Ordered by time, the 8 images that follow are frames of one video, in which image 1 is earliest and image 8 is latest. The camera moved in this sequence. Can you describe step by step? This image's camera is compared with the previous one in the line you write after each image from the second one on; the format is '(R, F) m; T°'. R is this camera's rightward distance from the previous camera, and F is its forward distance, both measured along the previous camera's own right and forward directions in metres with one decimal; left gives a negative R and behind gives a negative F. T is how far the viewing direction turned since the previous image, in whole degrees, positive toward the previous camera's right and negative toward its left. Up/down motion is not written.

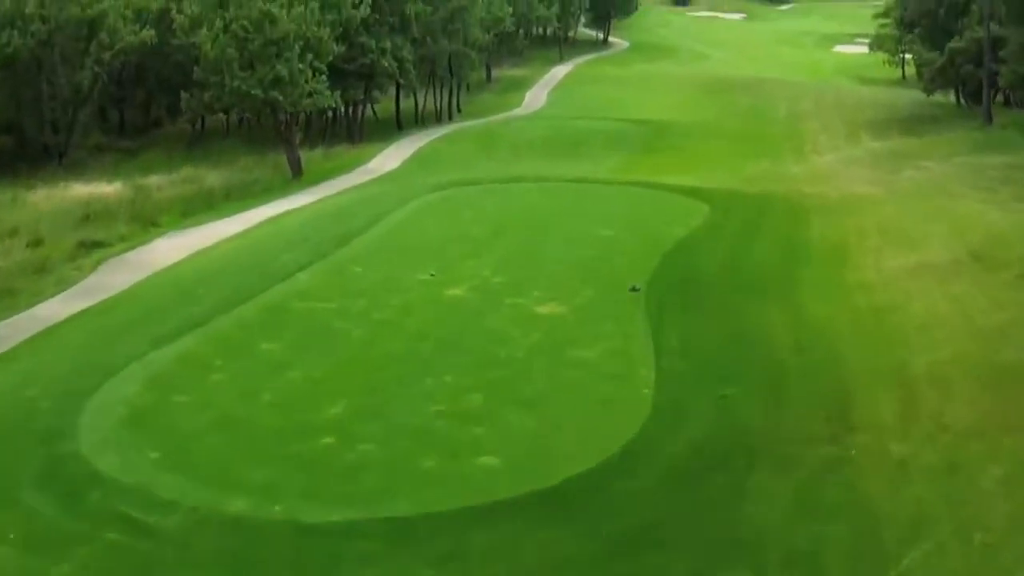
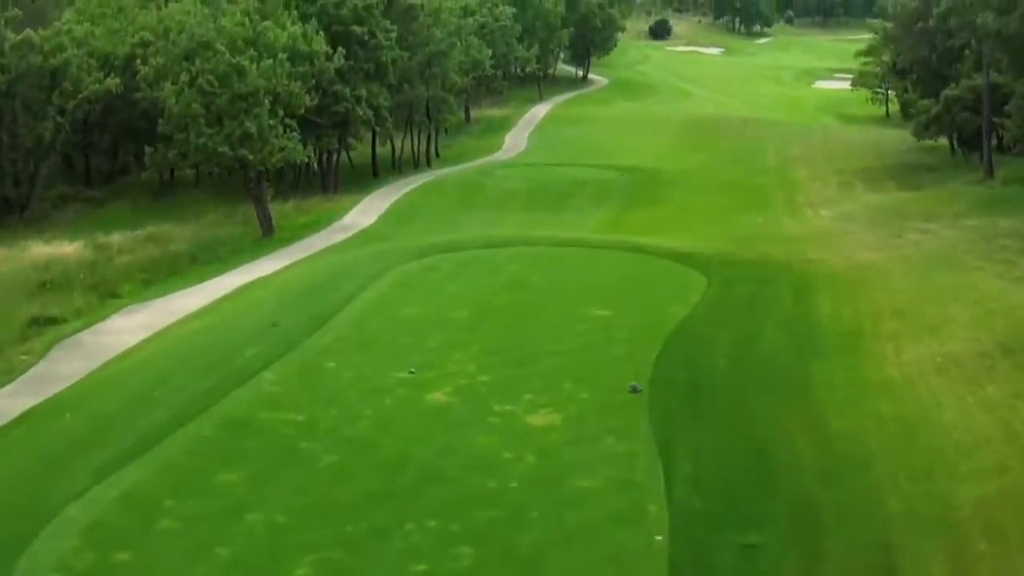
(-0.1, +1.7) m; +1°
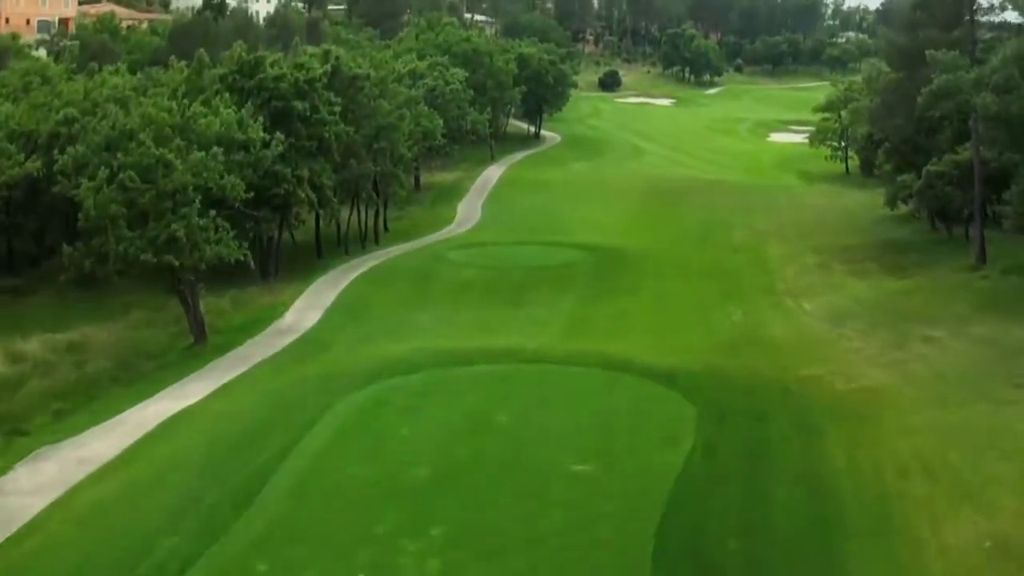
(-0.2, +3.0) m; +2°
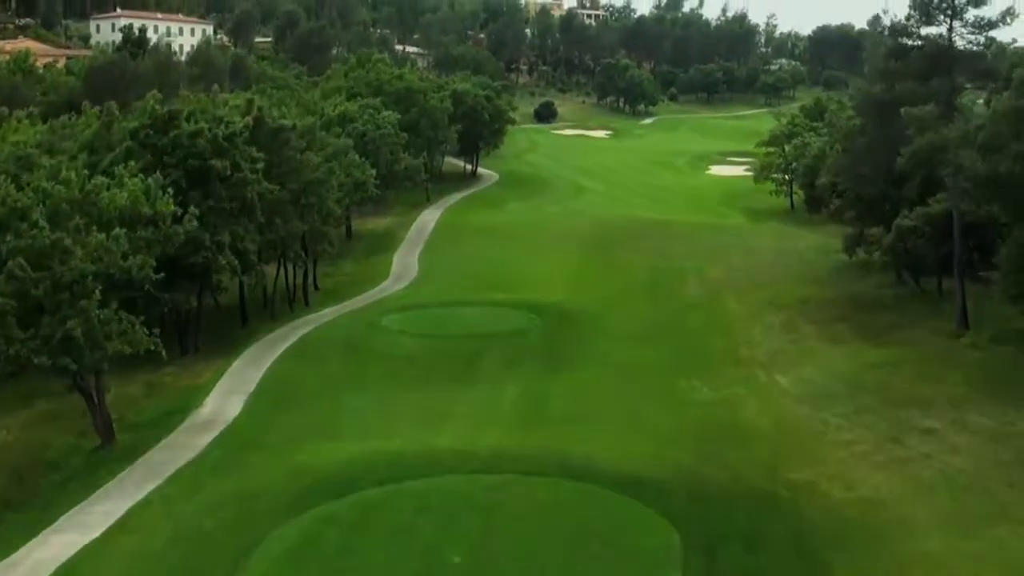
(-0.2, +3.2) m; +3°
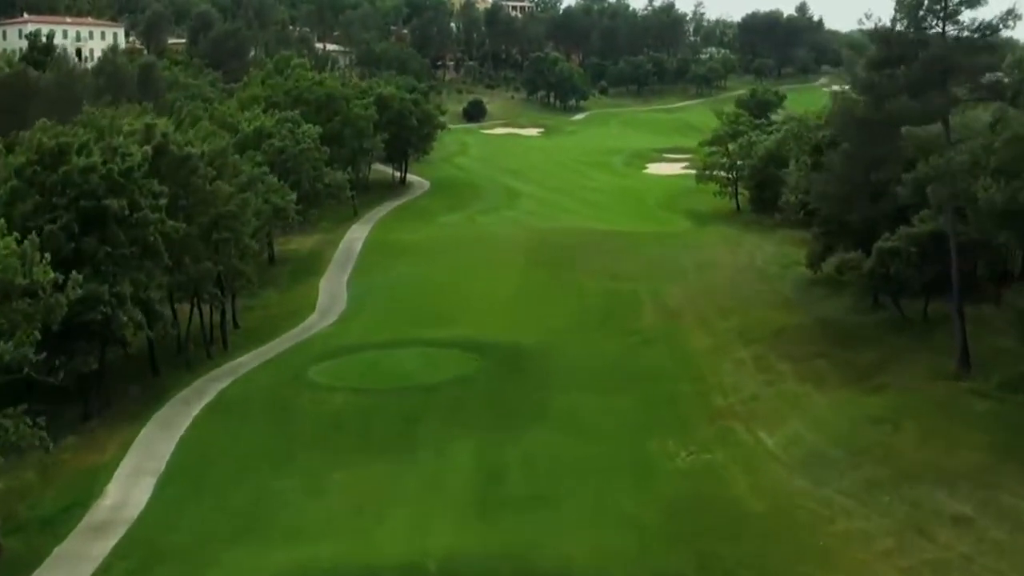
(-0.2, +4.1) m; +3°
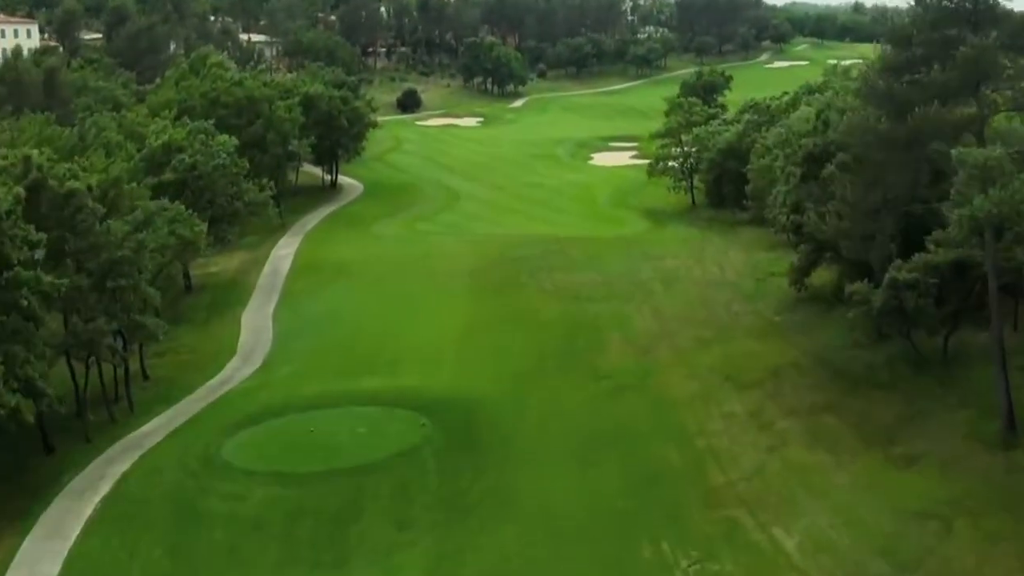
(-0.1, +5.4) m; +3°
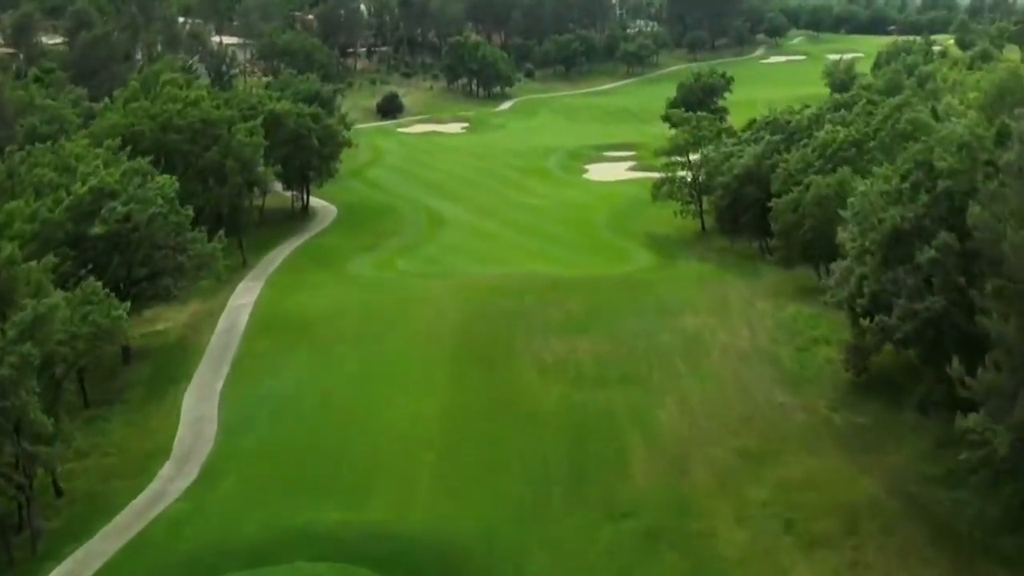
(-0.1, +7.5) m; +1°
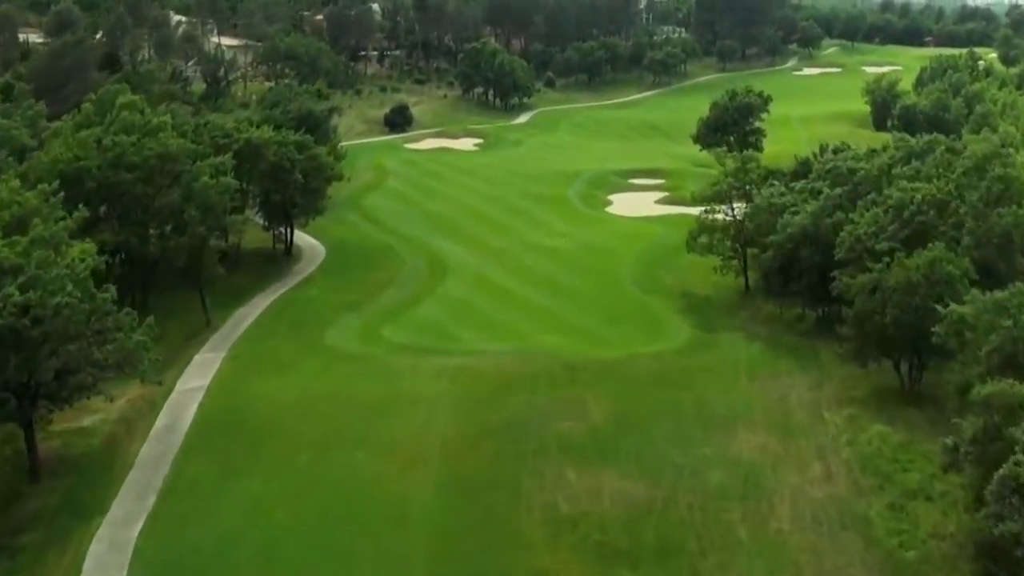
(+0.1, +9.4) m; -1°
